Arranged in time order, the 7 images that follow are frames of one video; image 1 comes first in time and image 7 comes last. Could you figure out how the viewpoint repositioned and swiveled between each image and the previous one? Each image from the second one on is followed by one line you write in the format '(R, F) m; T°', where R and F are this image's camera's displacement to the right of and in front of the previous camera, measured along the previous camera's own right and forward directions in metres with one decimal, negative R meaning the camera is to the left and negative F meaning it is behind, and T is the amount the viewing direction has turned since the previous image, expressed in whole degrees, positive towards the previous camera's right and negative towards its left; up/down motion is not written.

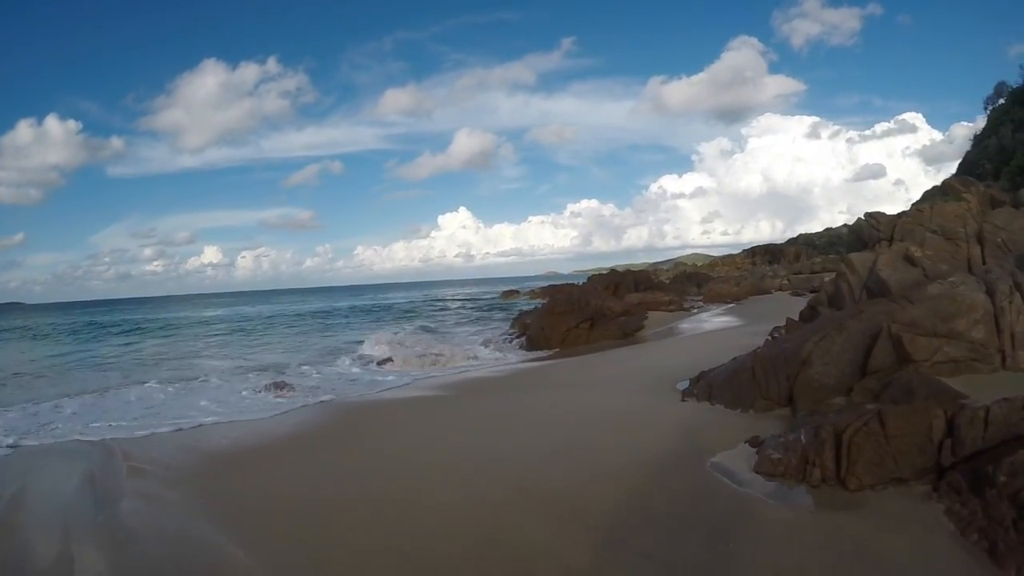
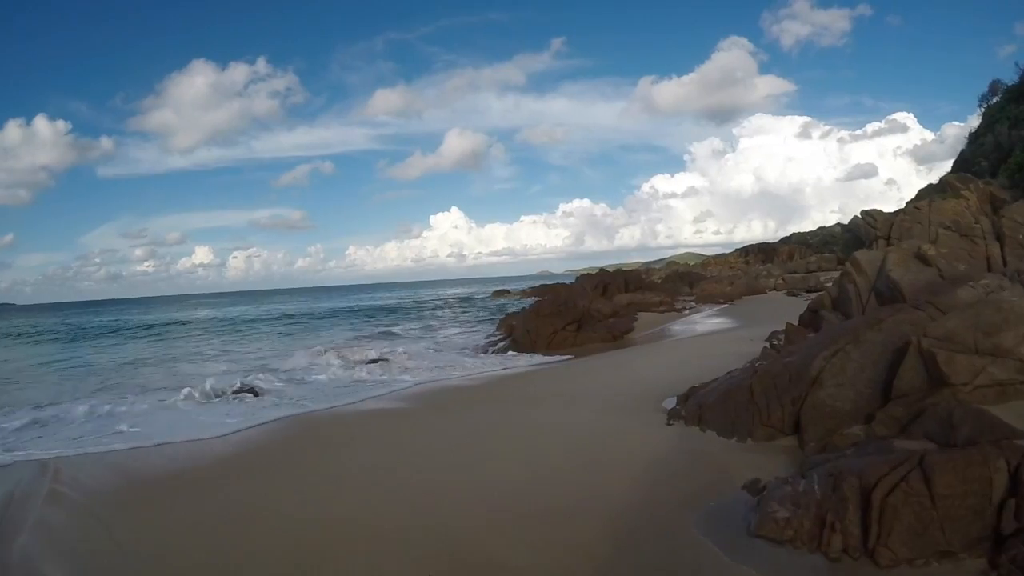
(+0.3, +0.7) m; +1°
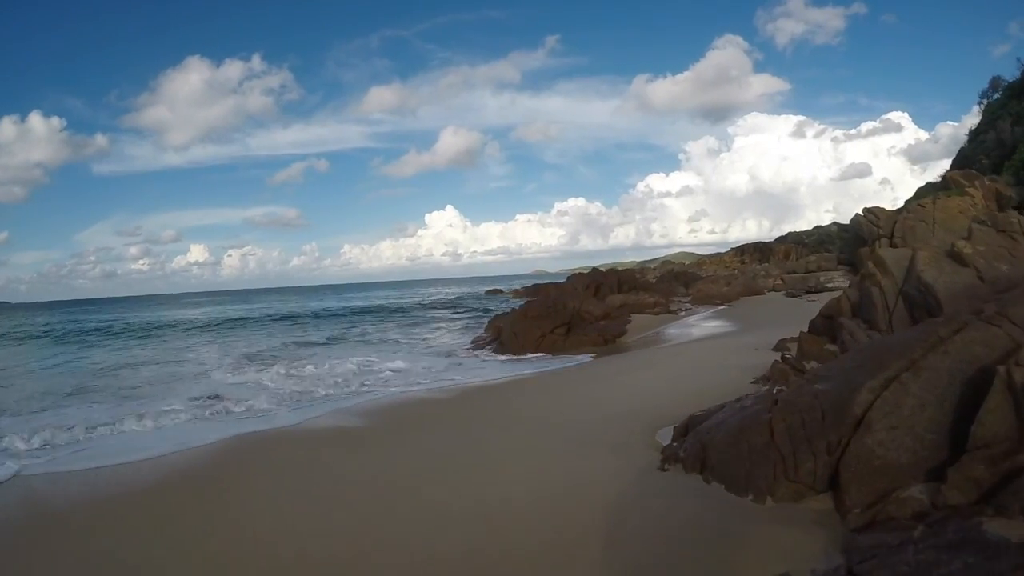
(+0.2, +0.9) m; 0°
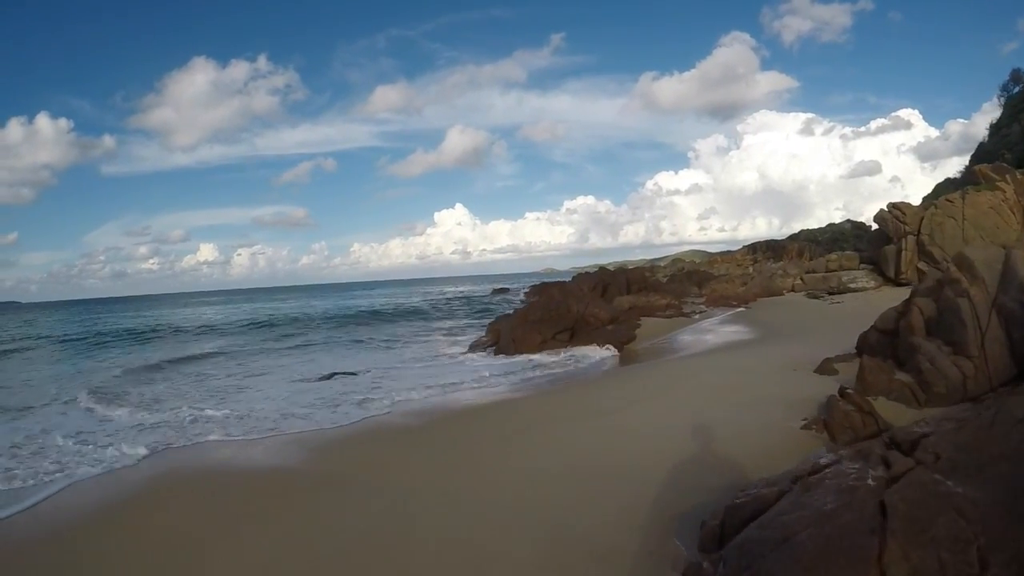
(+0.2, +1.1) m; -1°
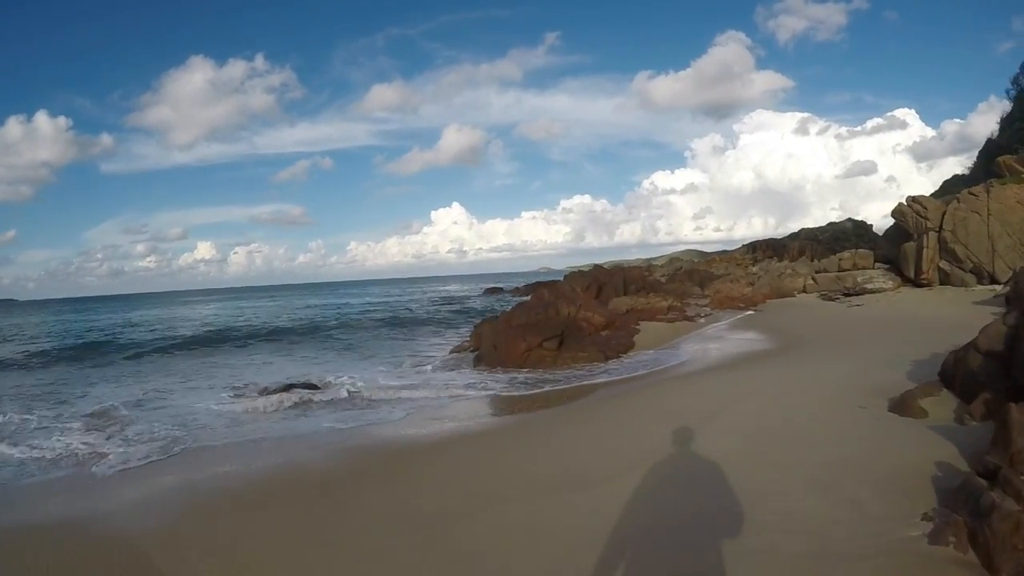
(+0.3, +1.7) m; 0°
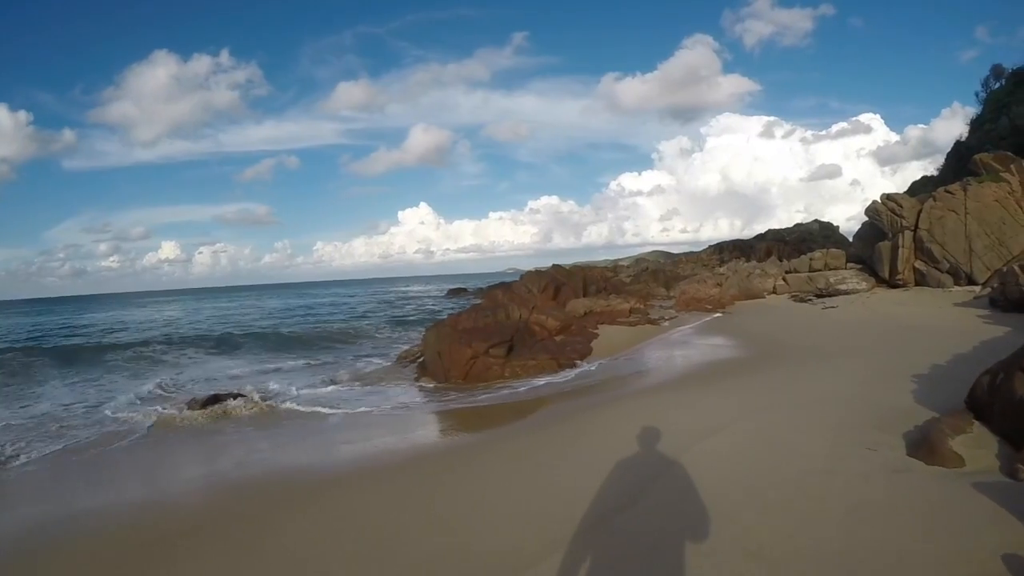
(+0.5, +1.5) m; +3°
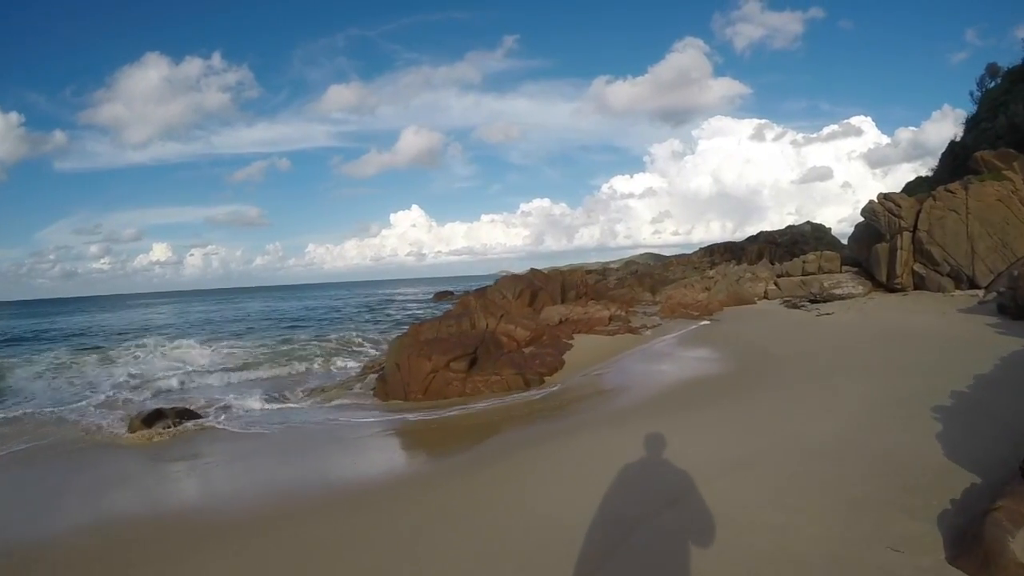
(+0.5, +1.1) m; +1°
